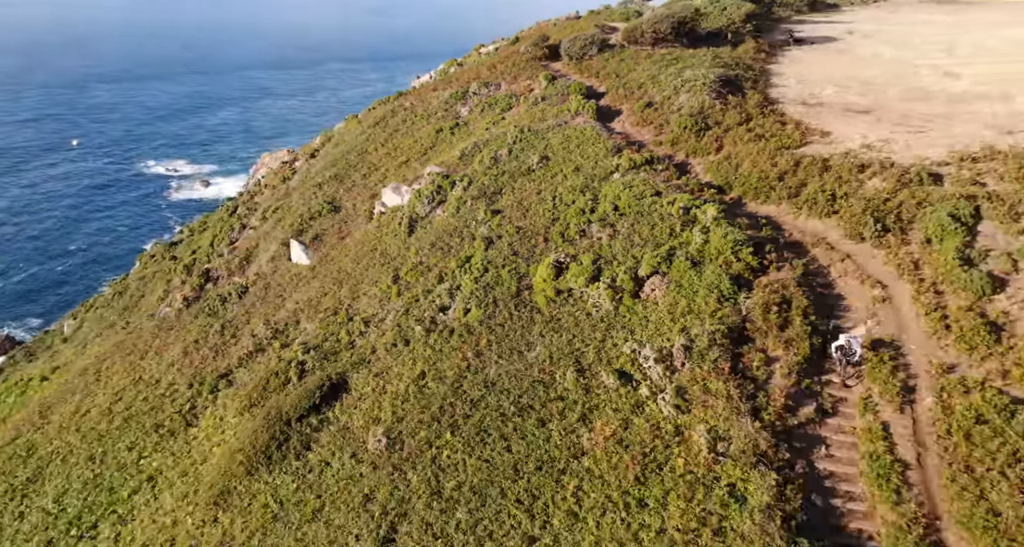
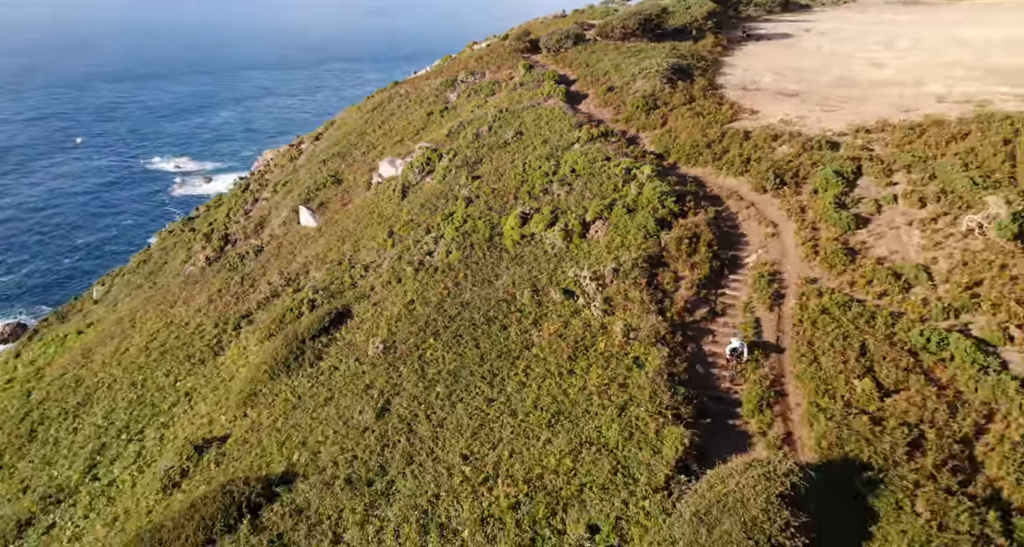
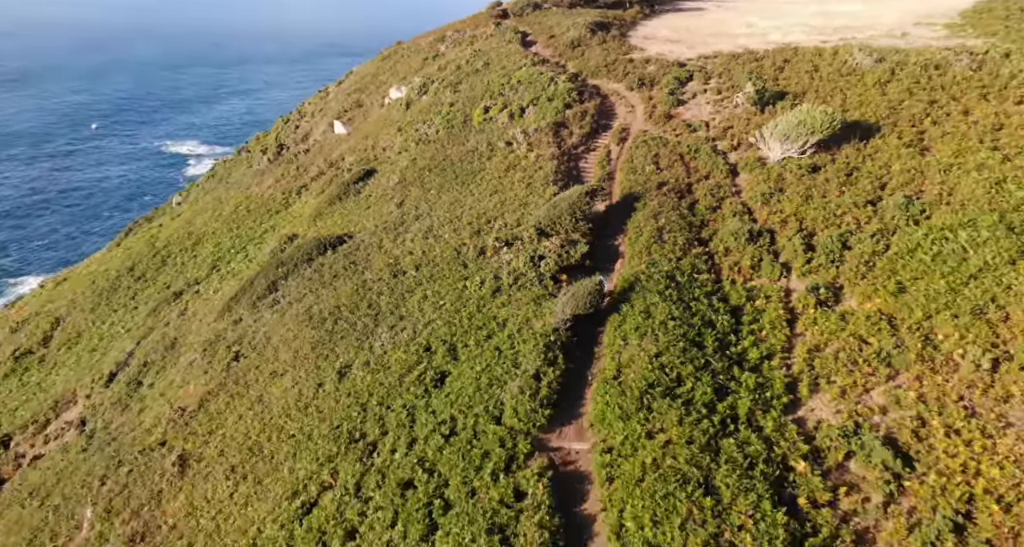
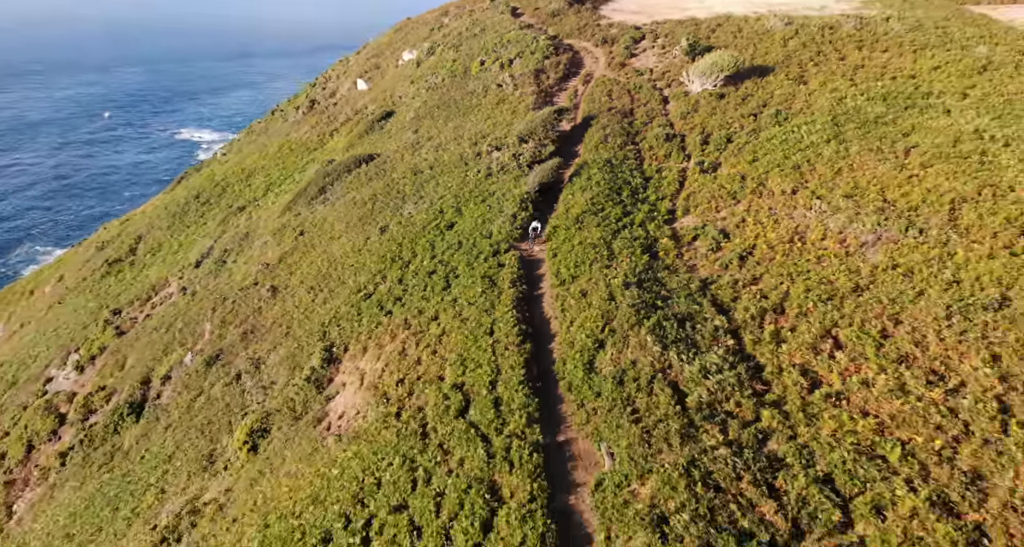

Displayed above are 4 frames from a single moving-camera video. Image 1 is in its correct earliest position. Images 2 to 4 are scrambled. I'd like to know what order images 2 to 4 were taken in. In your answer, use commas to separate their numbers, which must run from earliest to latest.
2, 3, 4
